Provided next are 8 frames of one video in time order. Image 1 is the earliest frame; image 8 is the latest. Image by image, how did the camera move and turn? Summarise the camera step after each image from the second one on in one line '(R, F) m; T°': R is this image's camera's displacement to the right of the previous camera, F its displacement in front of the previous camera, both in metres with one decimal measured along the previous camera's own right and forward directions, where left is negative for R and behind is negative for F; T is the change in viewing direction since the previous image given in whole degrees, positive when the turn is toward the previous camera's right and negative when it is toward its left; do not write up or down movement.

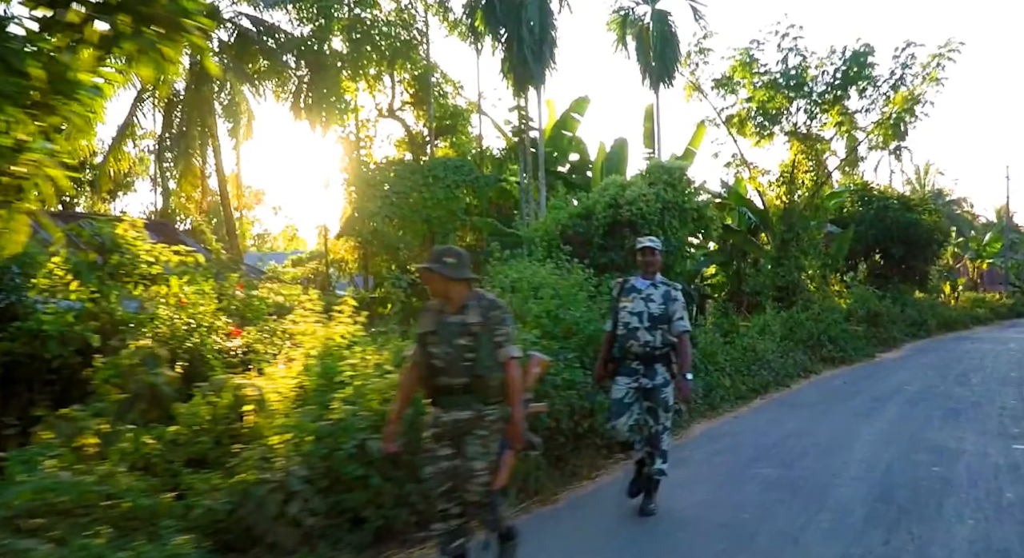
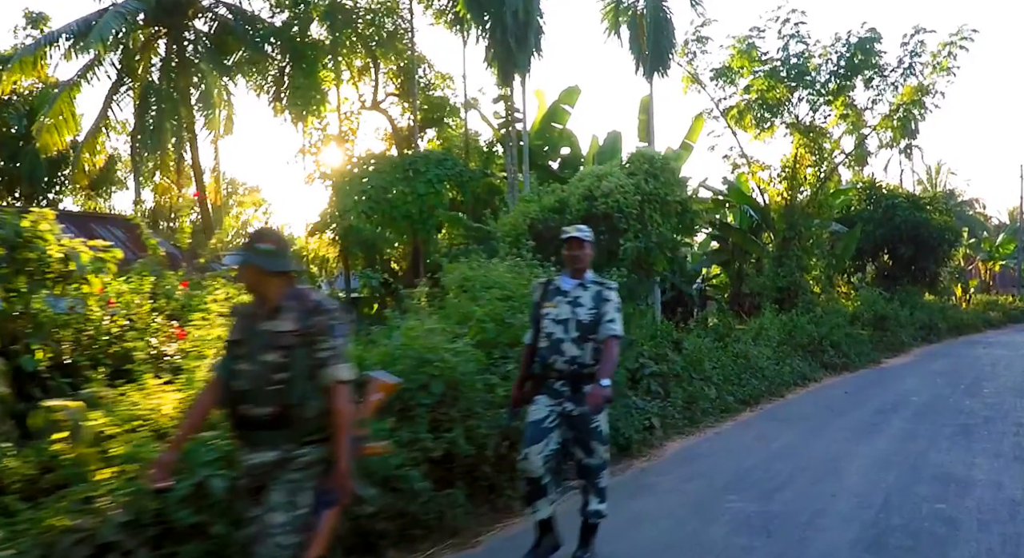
(+0.7, +1.1) m; -1°
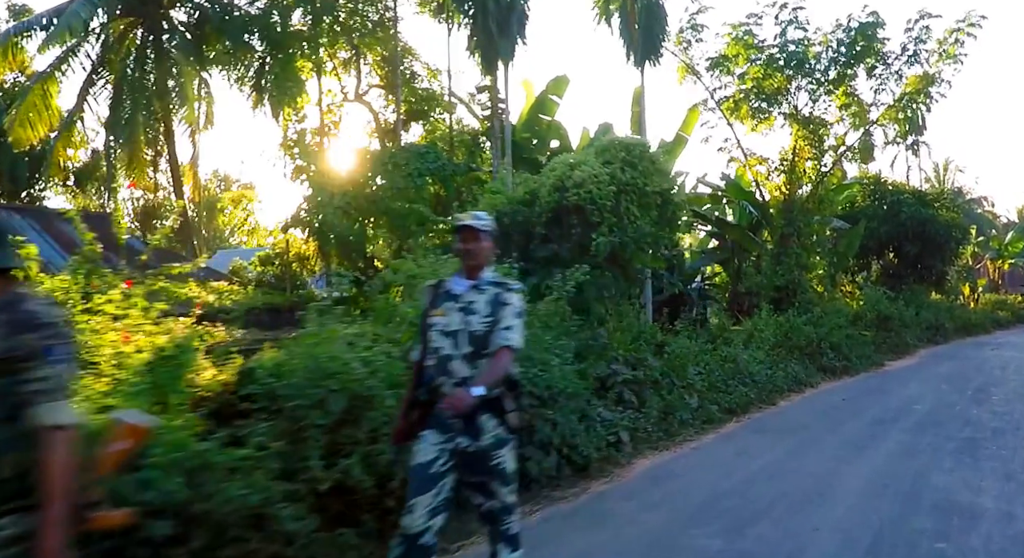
(+0.6, +0.9) m; 0°
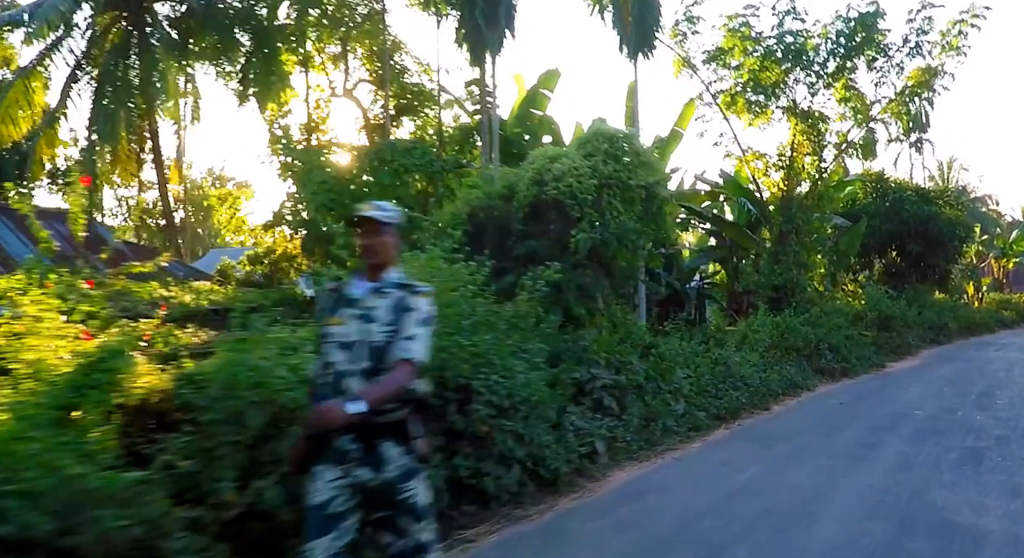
(+0.4, +0.6) m; 0°
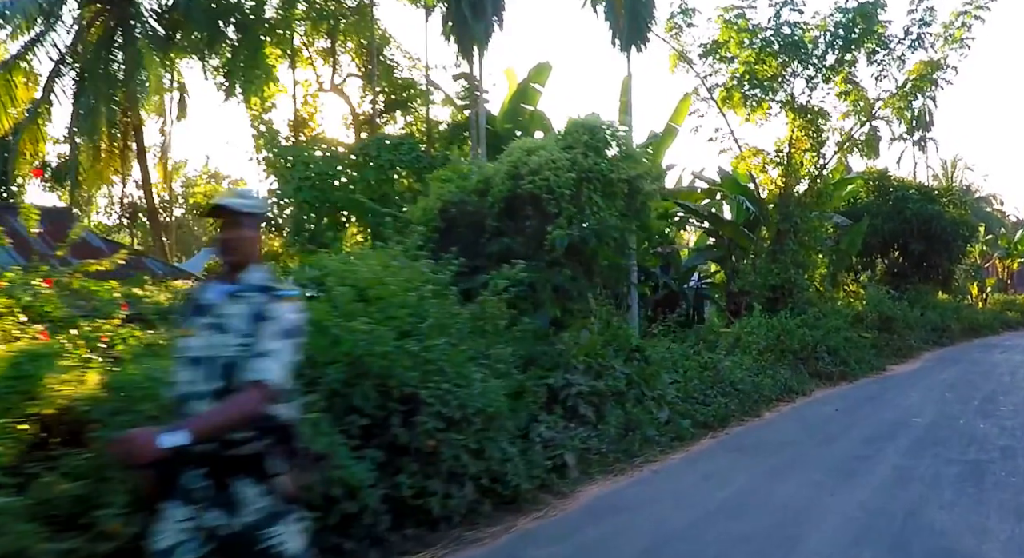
(+0.4, +0.6) m; 0°
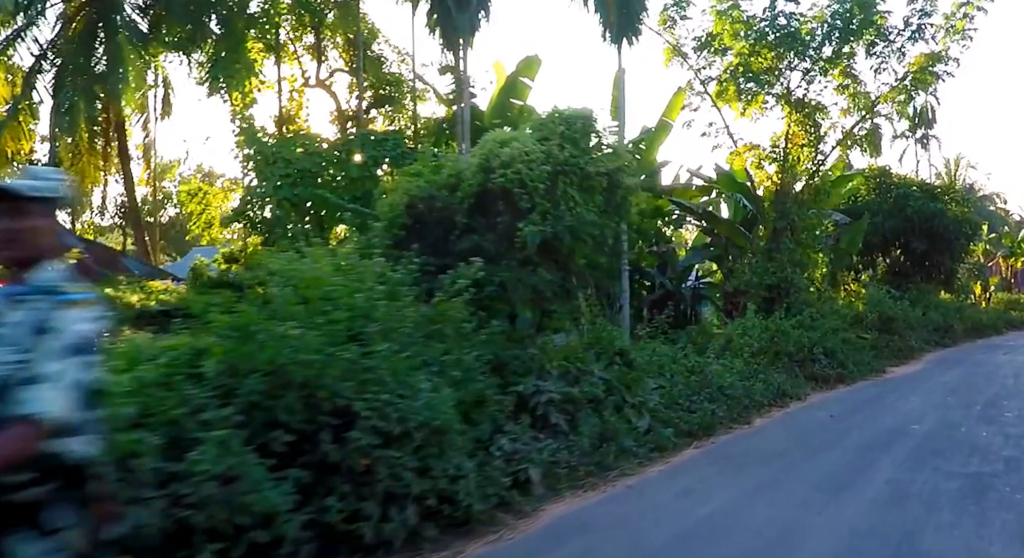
(+0.4, +0.6) m; 0°
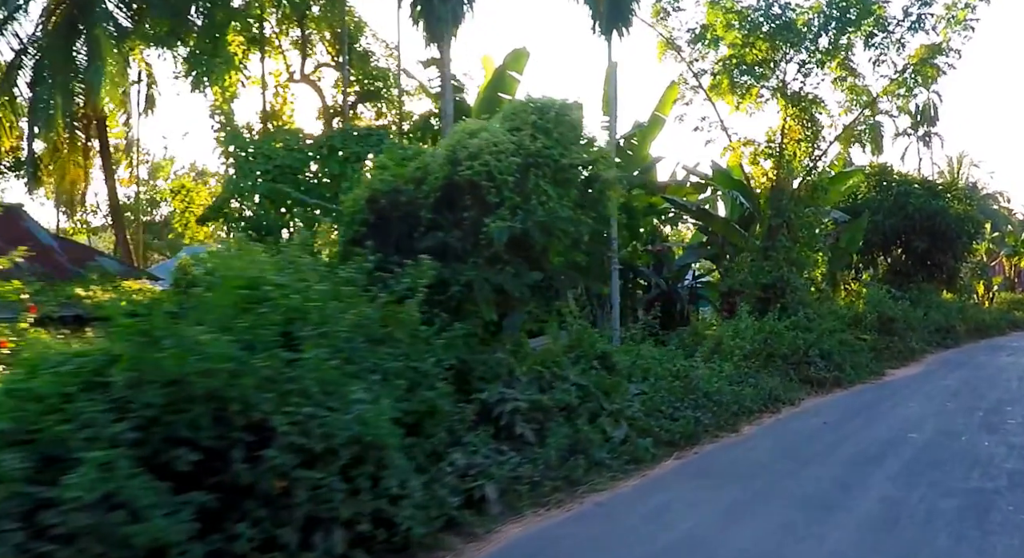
(+0.4, +0.6) m; 0°
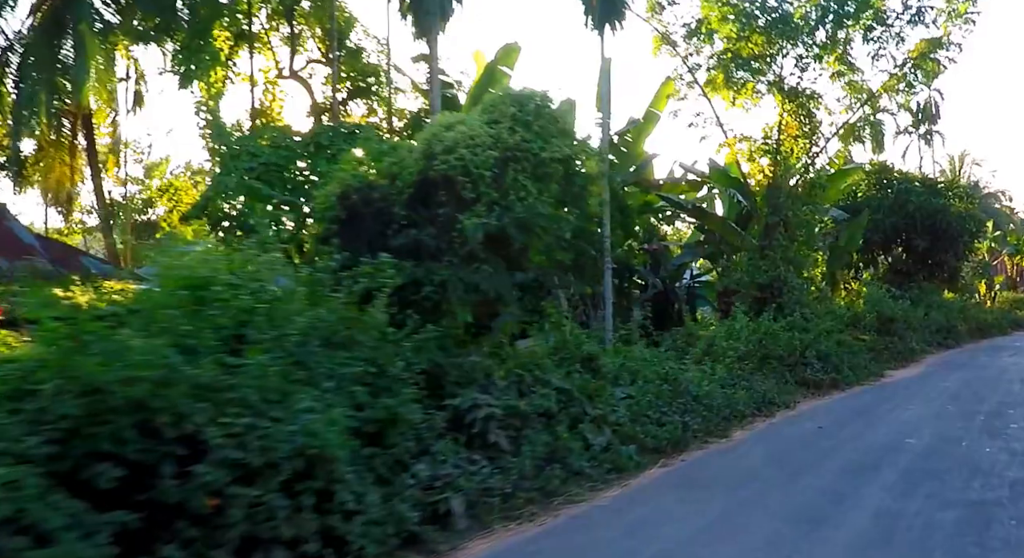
(+0.3, +0.4) m; 0°
